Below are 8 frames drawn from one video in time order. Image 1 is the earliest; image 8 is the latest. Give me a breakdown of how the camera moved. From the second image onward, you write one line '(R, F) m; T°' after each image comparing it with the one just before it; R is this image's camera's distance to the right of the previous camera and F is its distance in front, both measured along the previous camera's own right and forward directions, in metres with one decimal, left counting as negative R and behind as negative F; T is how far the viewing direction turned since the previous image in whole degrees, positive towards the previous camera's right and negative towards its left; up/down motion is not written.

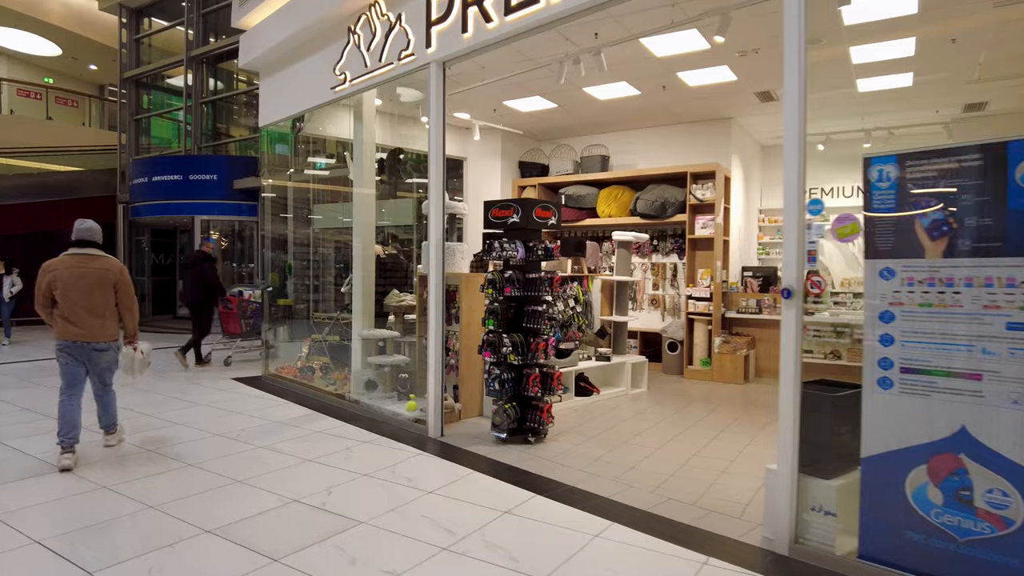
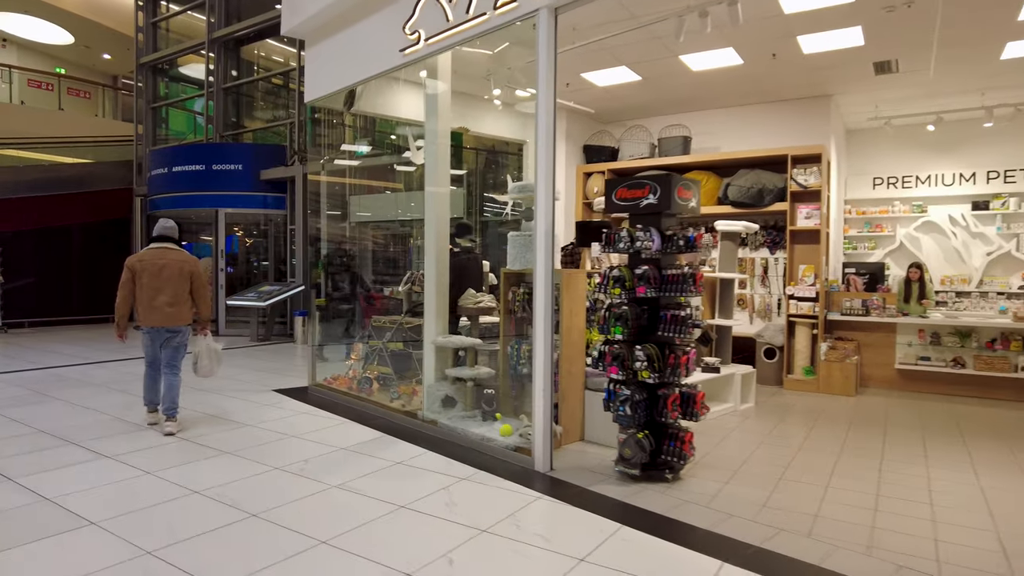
(-0.7, +0.8) m; -1°
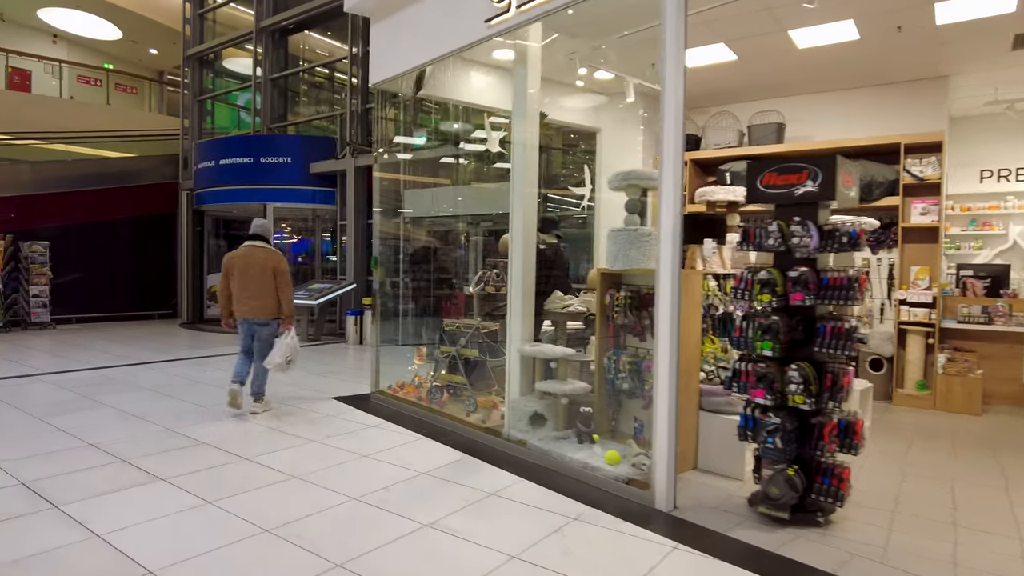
(-0.4, +0.5) m; -3°
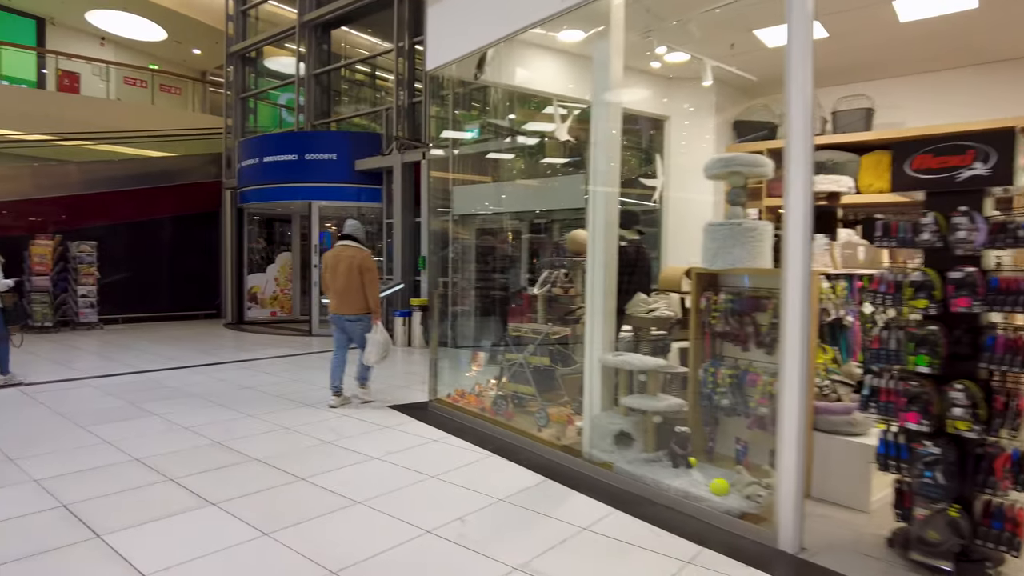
(-0.3, +0.4) m; -3°
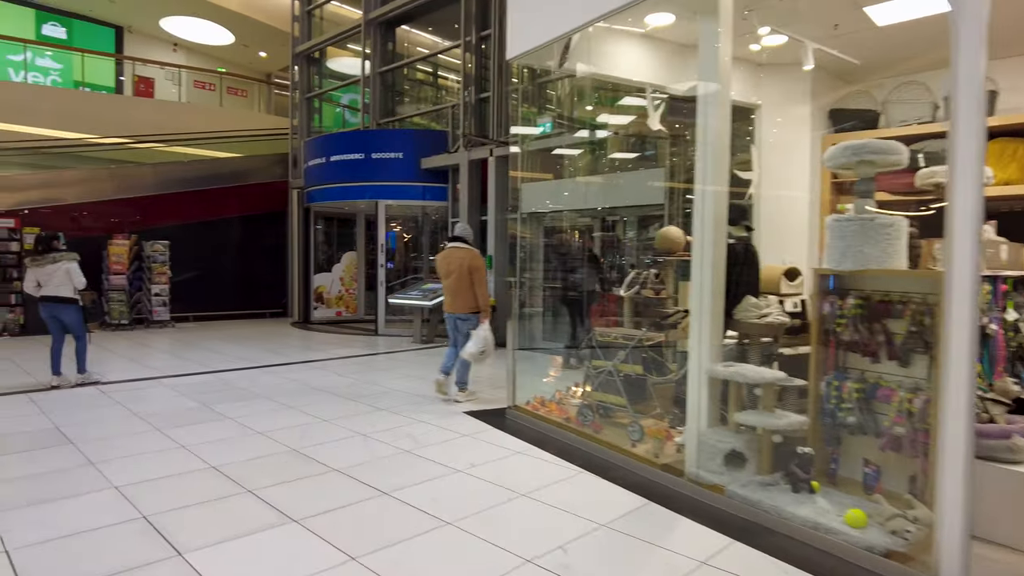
(-0.2, +0.3) m; -5°
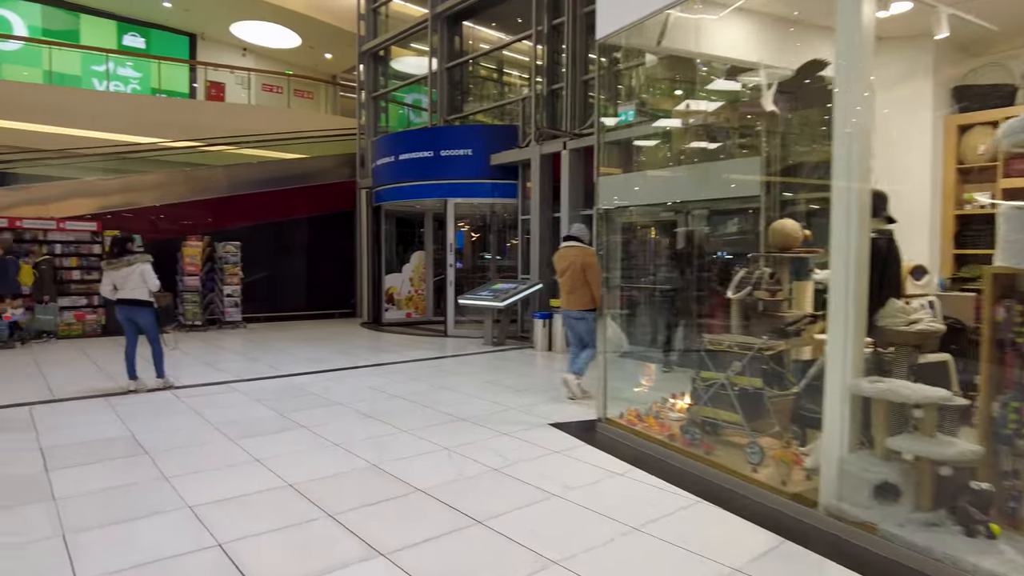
(-0.2, +0.4) m; -5°
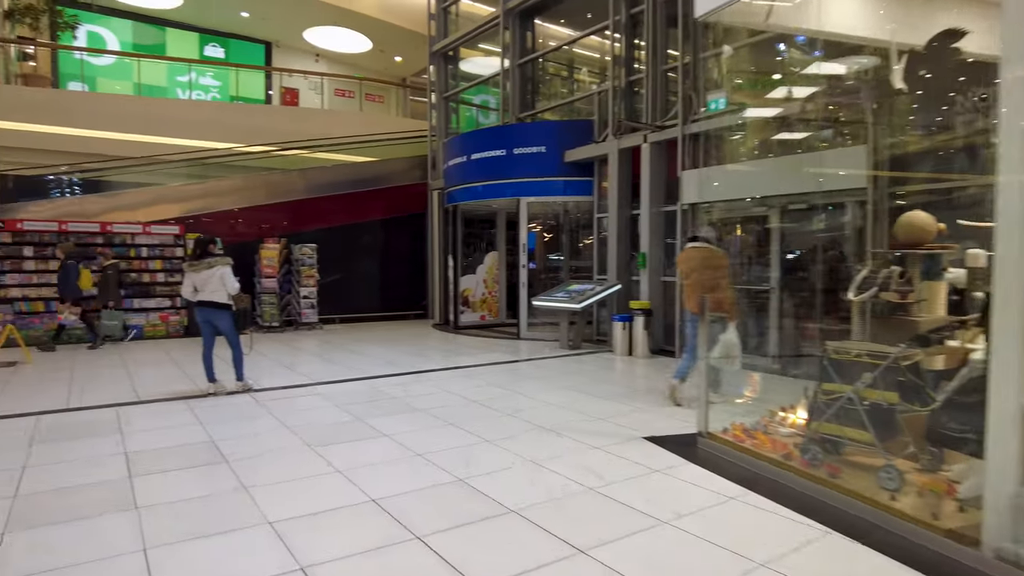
(-0.2, +0.3) m; -6°
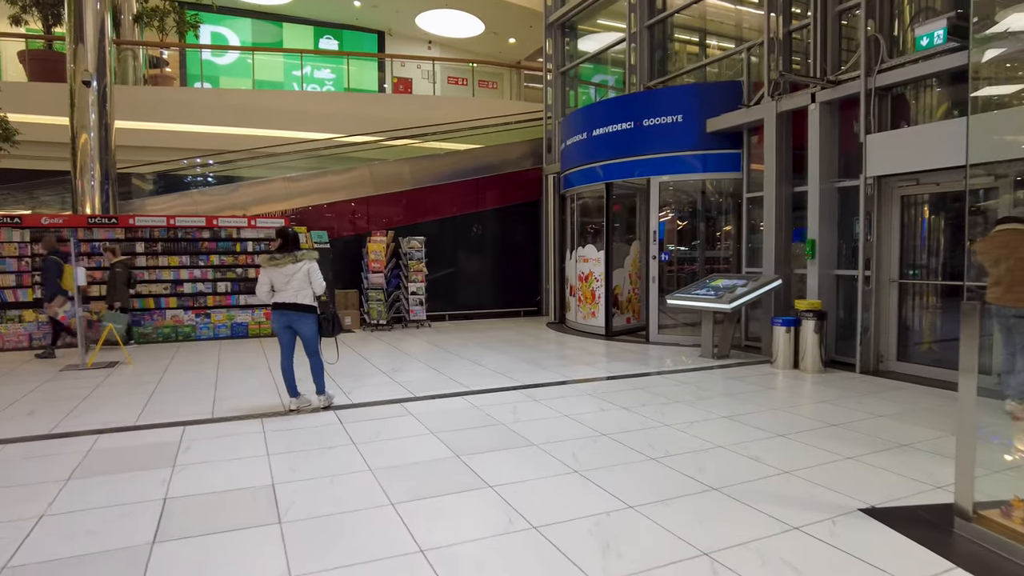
(-0.2, +1.2) m; -10°
